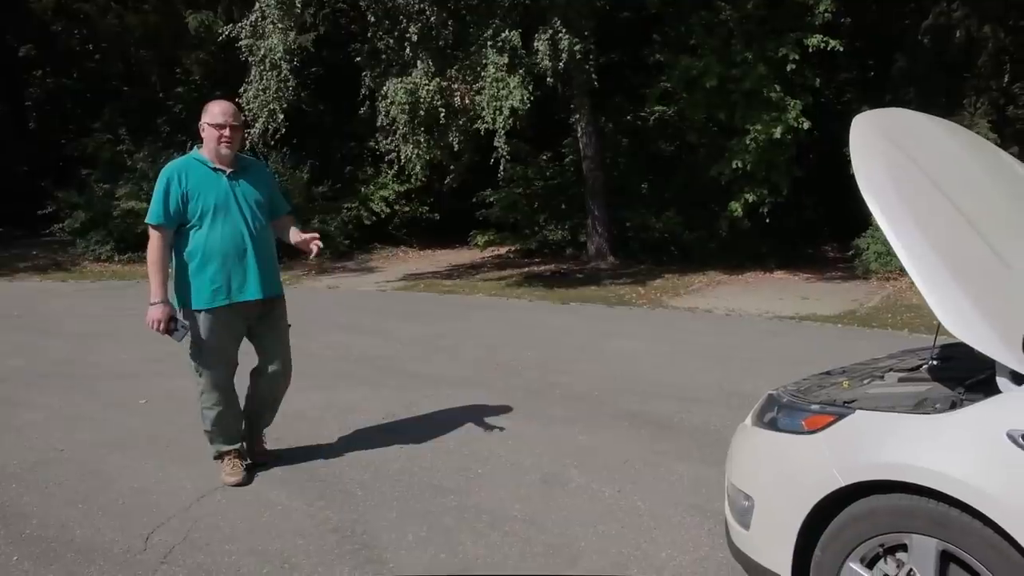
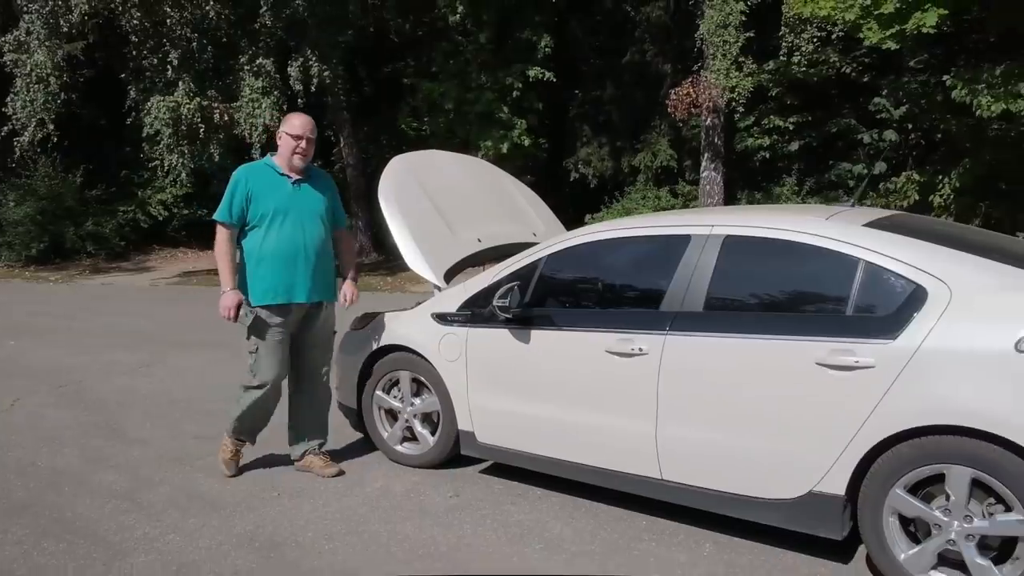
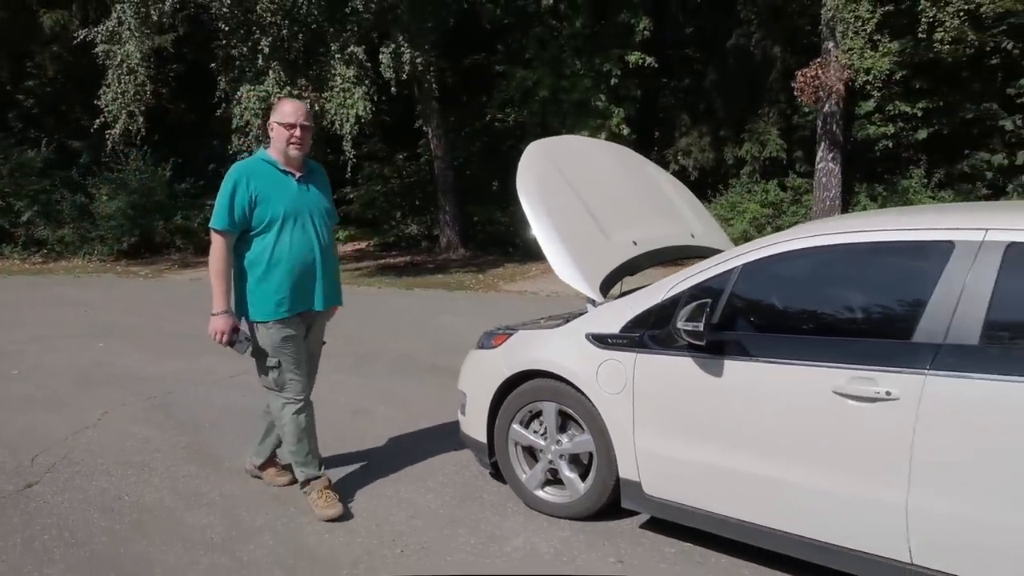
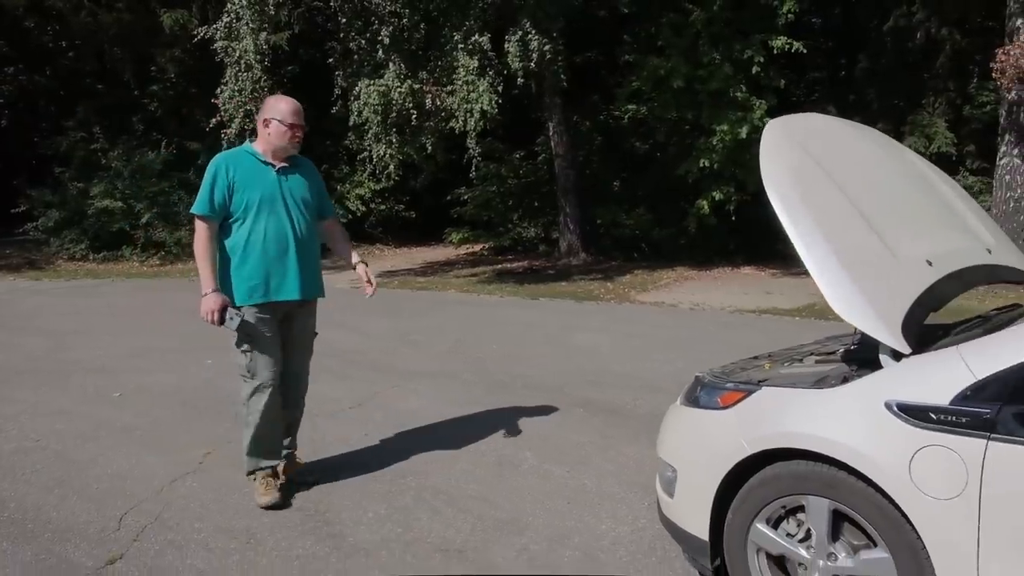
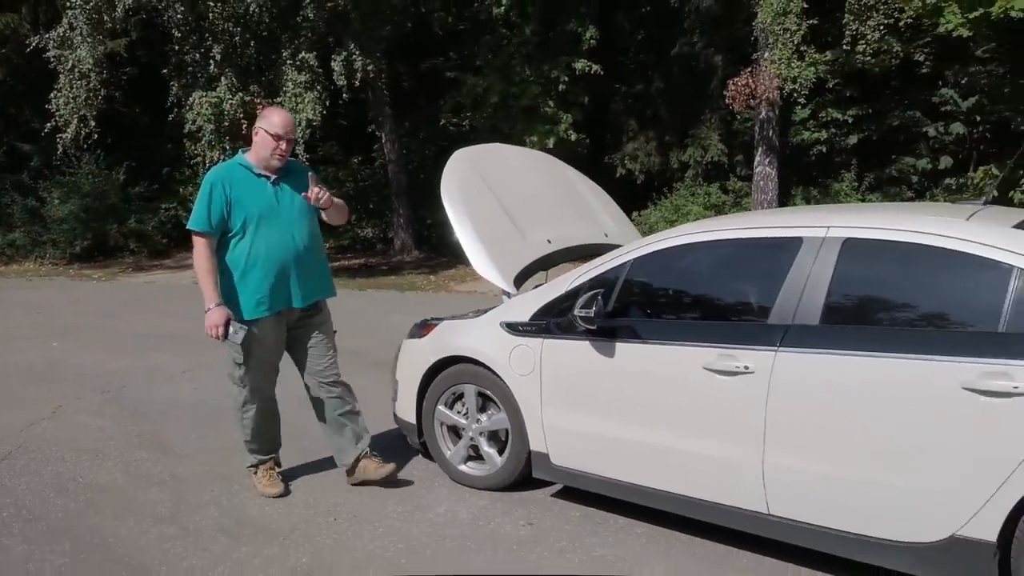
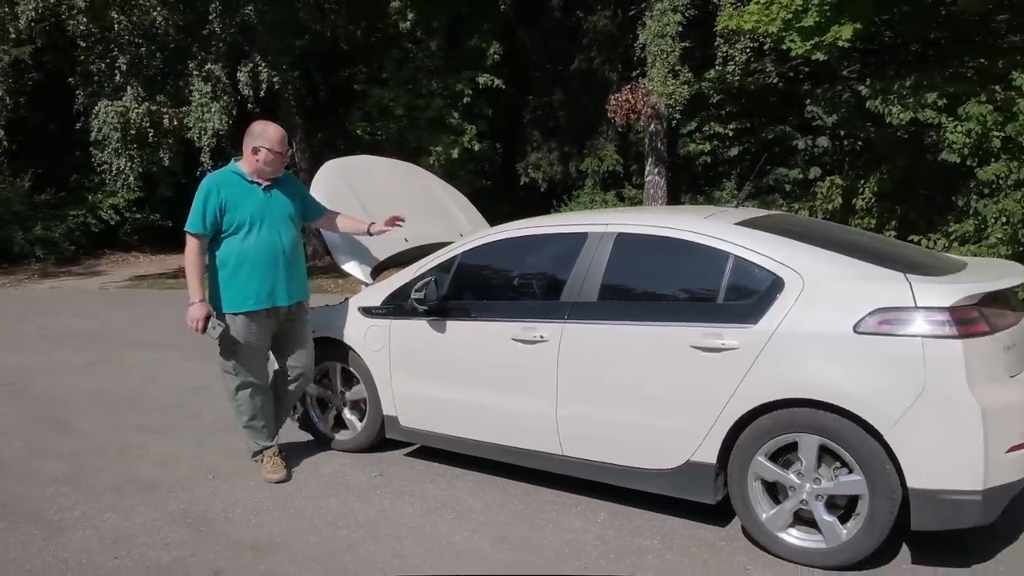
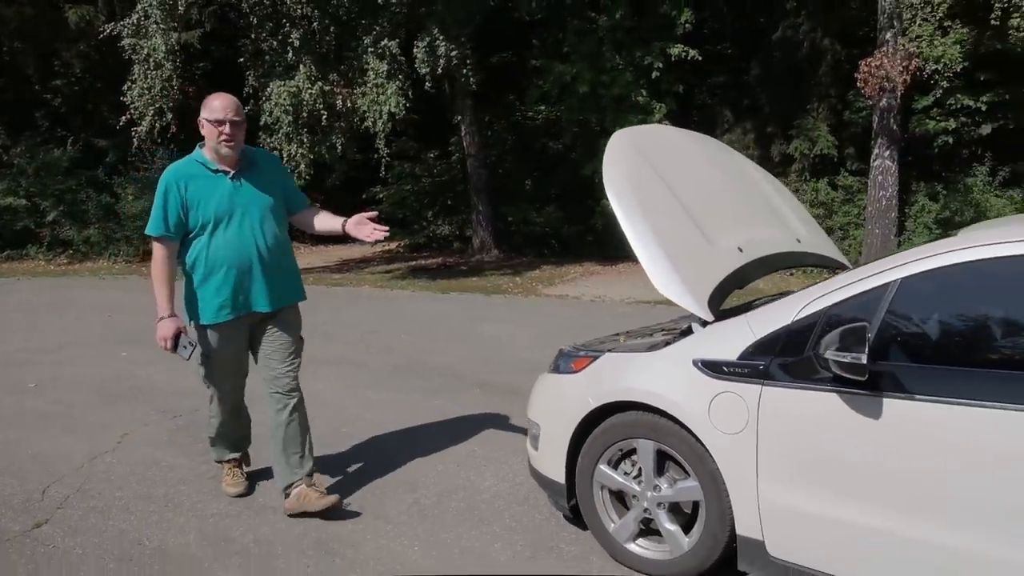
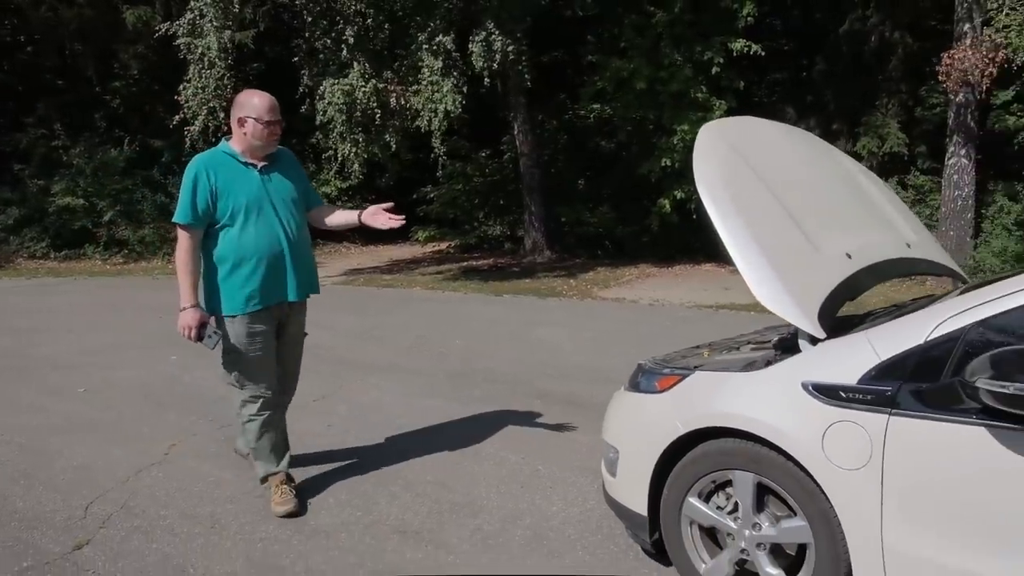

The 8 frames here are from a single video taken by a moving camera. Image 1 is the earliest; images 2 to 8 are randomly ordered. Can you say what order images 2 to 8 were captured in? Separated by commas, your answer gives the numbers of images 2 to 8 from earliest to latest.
4, 8, 7, 3, 5, 2, 6
